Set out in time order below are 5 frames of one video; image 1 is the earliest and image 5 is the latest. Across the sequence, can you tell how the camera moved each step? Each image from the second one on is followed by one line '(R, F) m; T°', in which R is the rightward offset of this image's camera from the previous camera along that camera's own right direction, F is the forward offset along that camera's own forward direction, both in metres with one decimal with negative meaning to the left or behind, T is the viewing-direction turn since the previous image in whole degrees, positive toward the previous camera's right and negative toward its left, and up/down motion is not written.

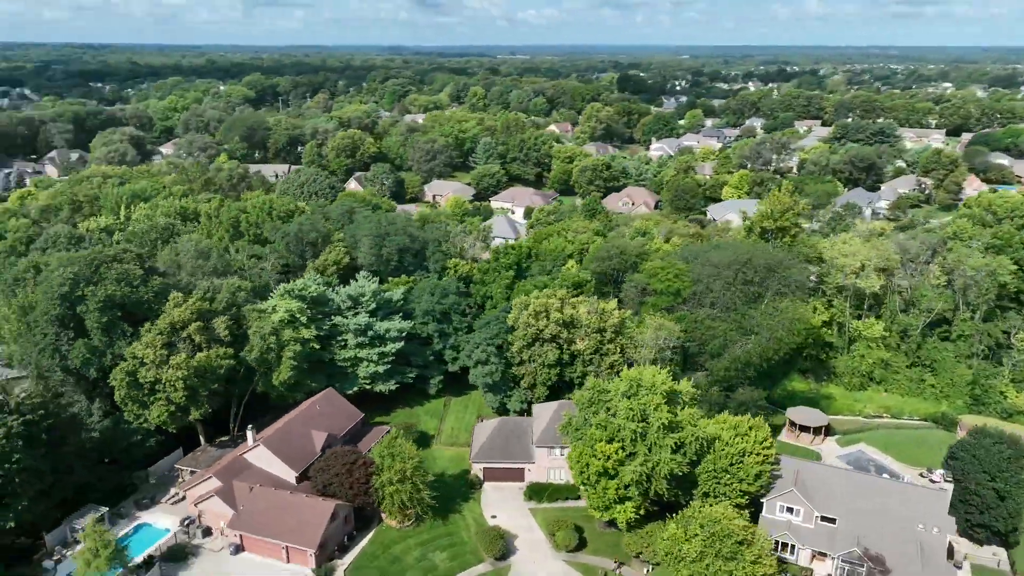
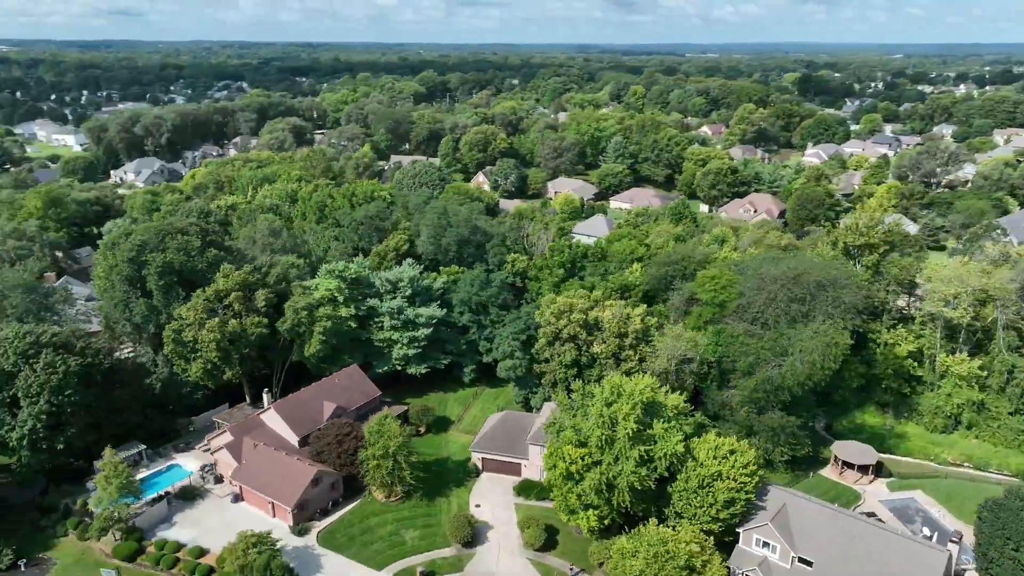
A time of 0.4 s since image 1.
(+8.3, +0.6) m; -14°
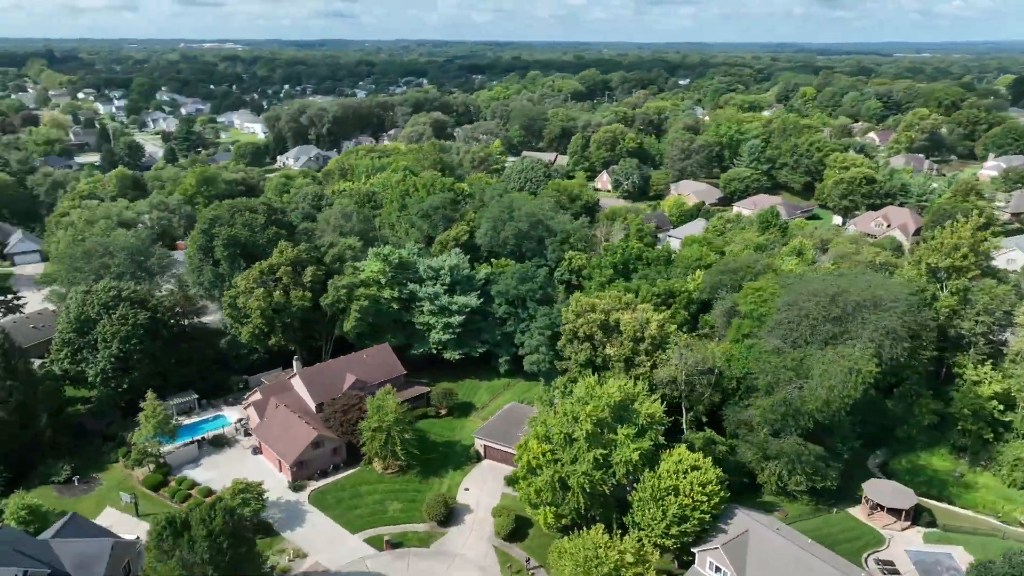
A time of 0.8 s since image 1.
(+8.3, +0.4) m; -13°
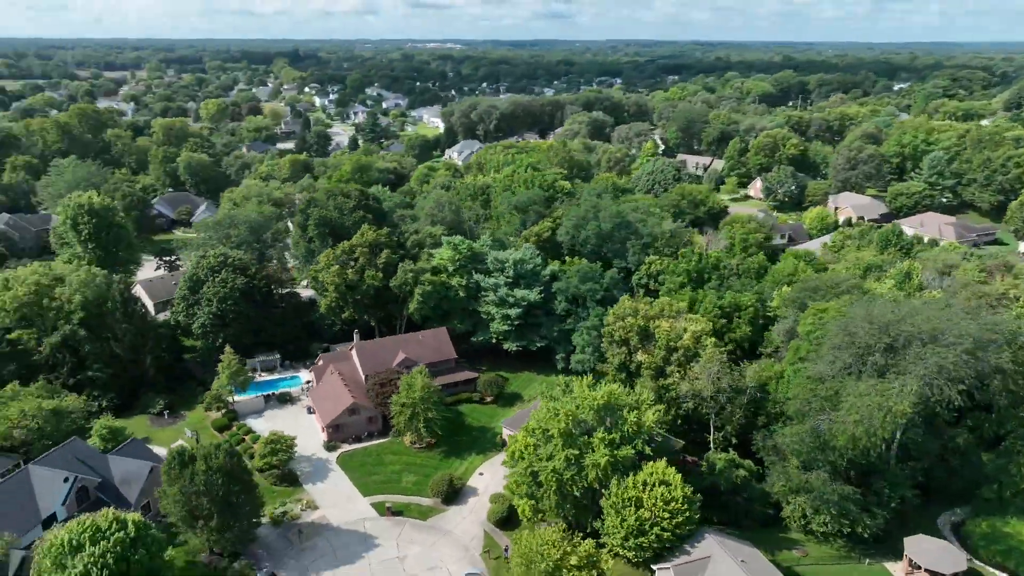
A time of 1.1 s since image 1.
(+8.2, +0.4) m; -15°
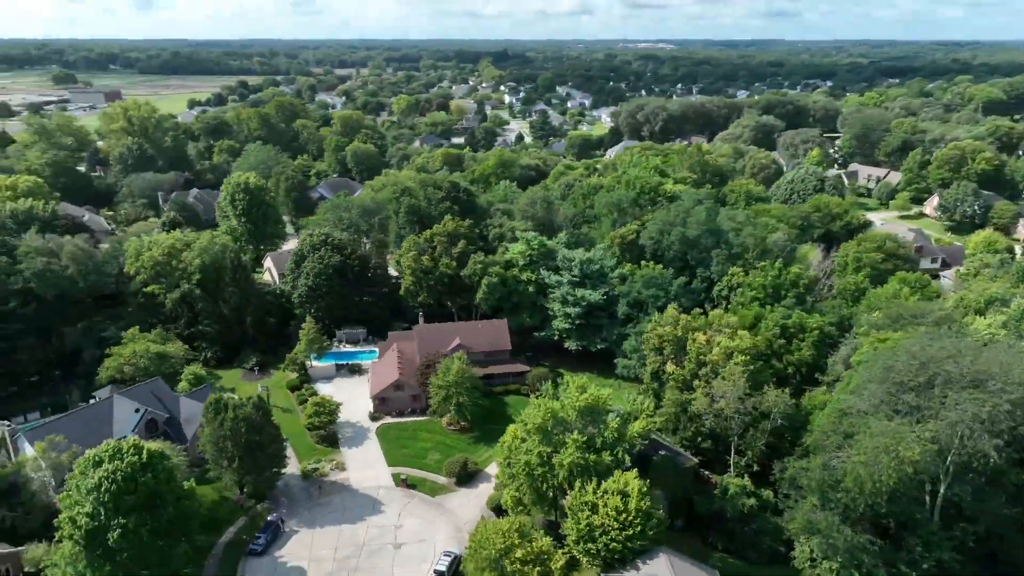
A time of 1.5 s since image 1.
(+8.2, +0.4) m; -15°
